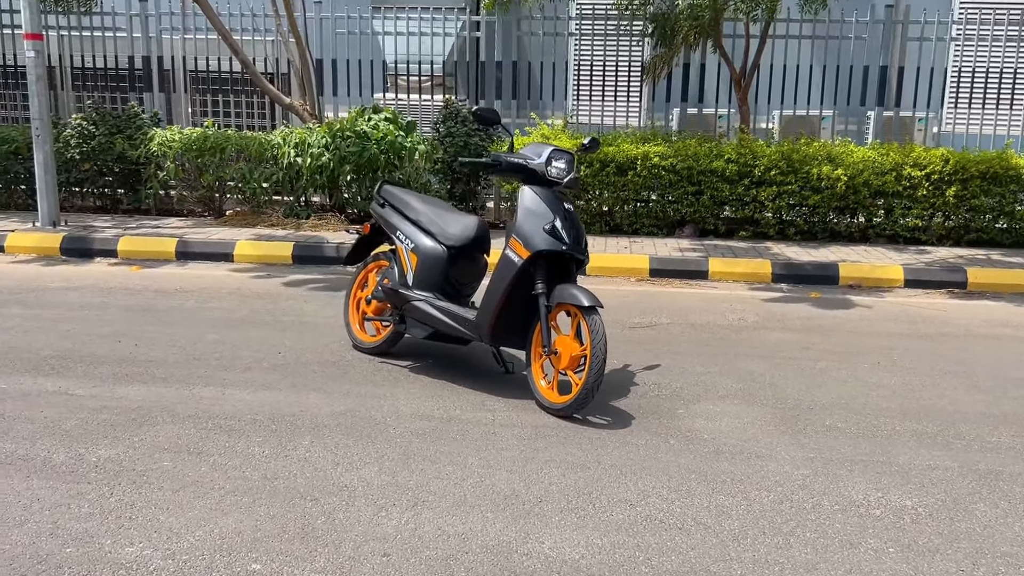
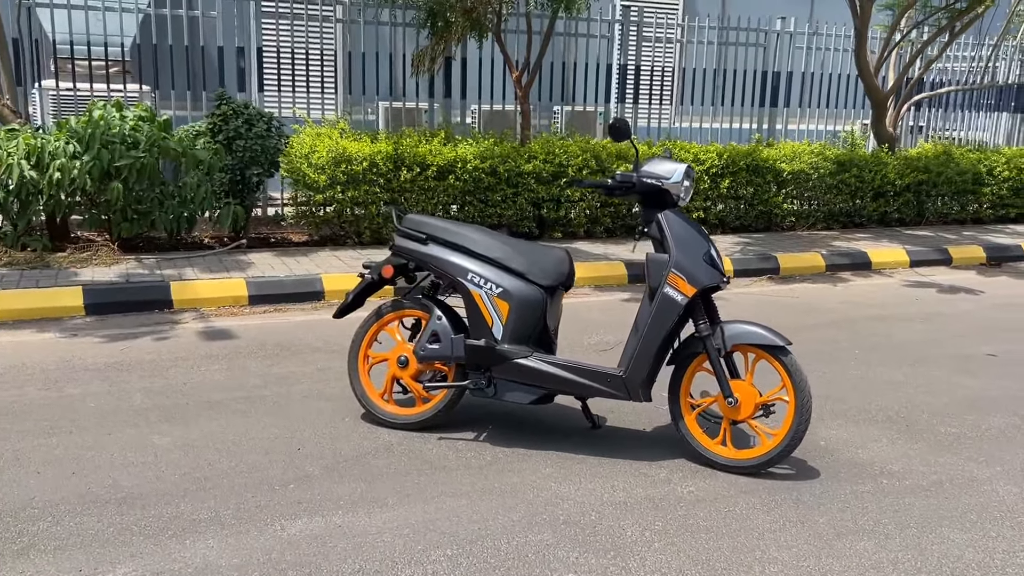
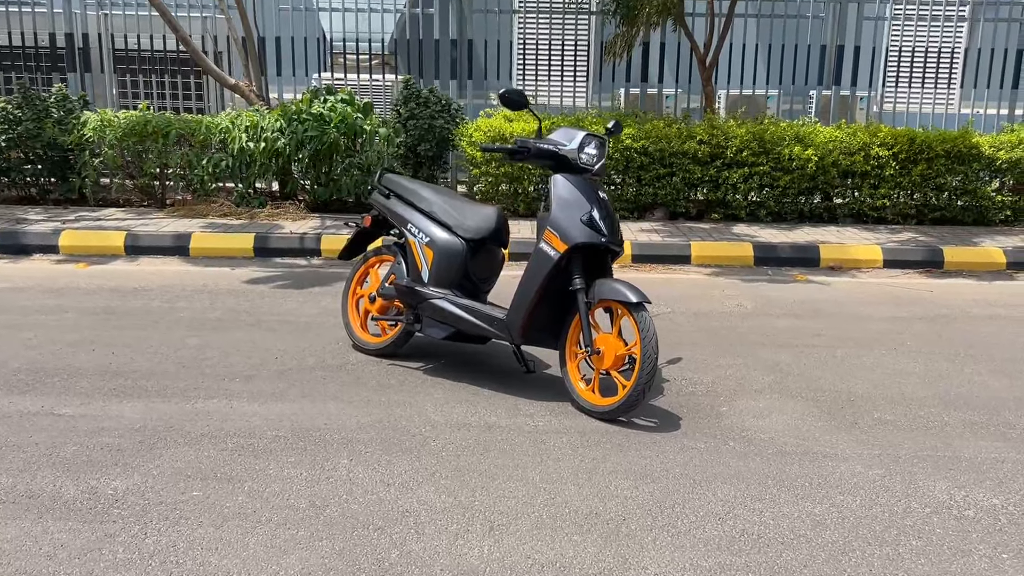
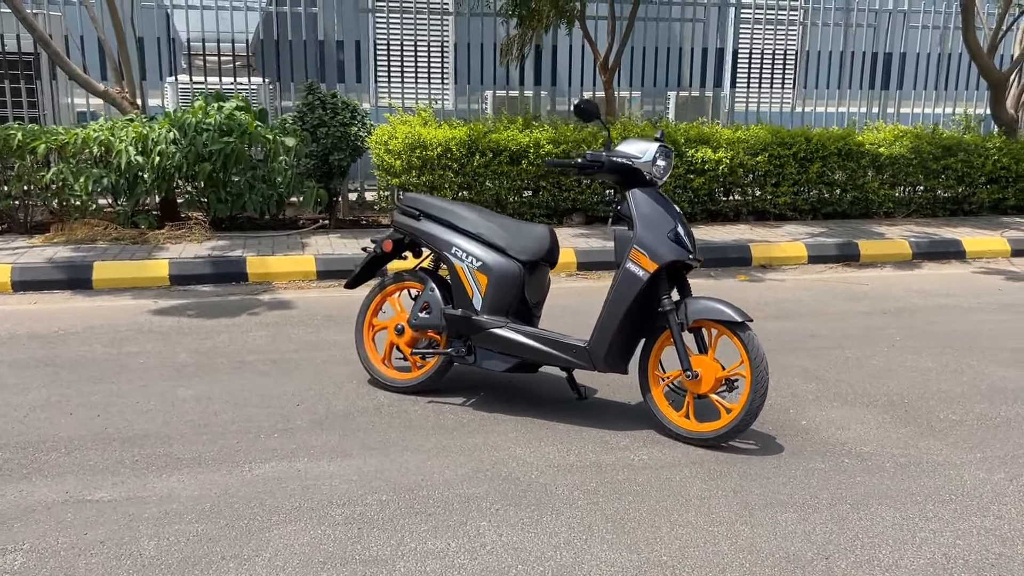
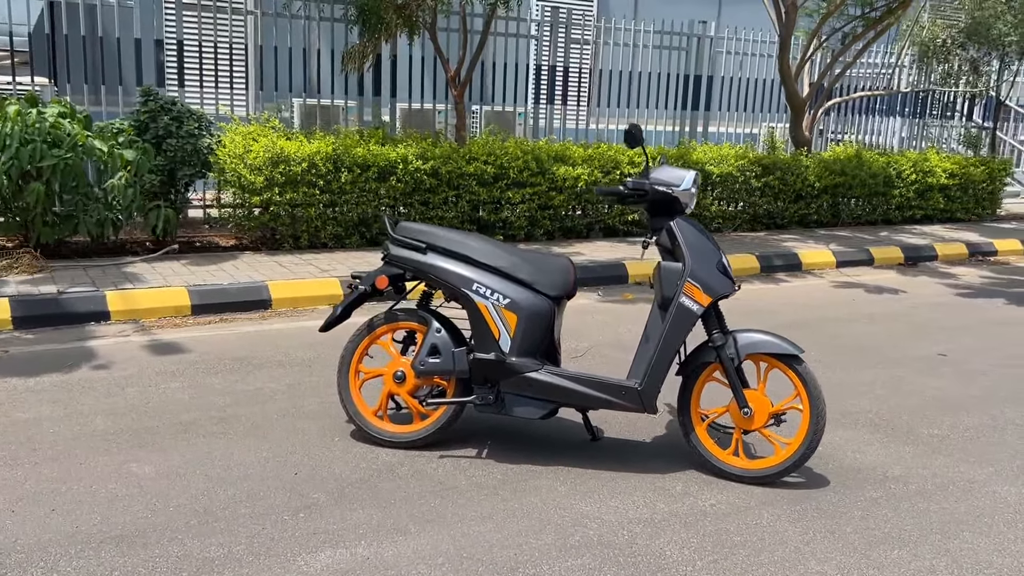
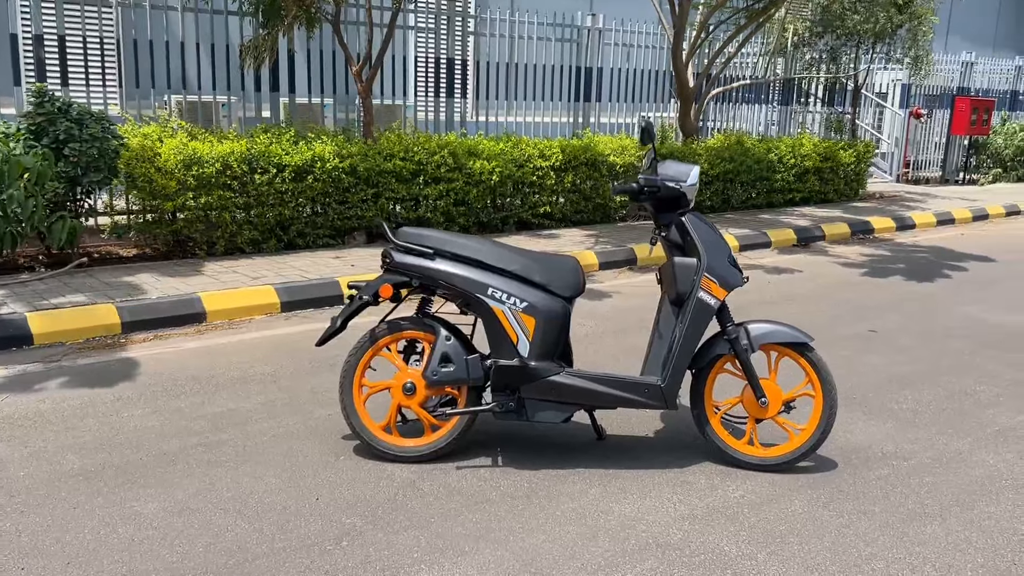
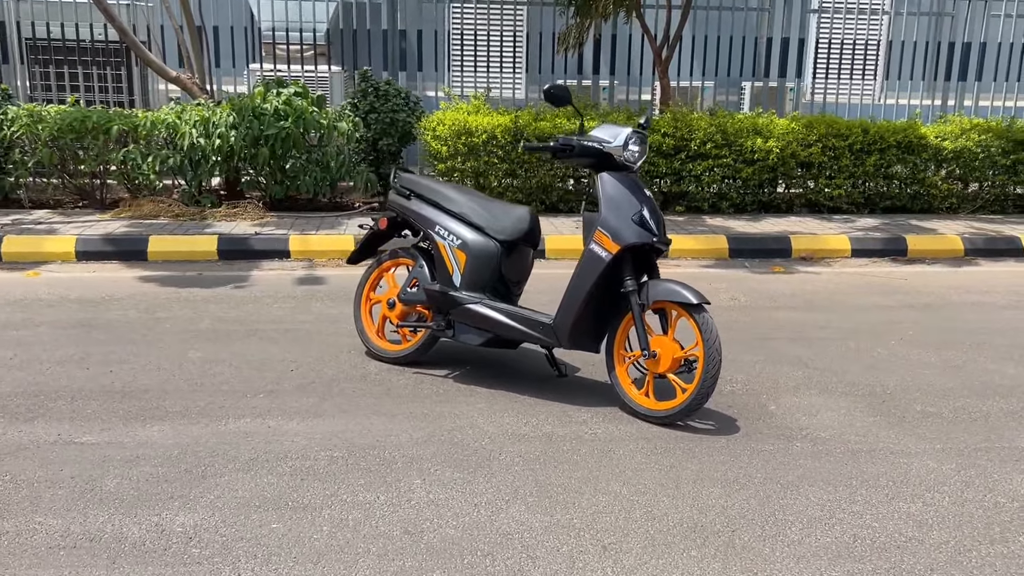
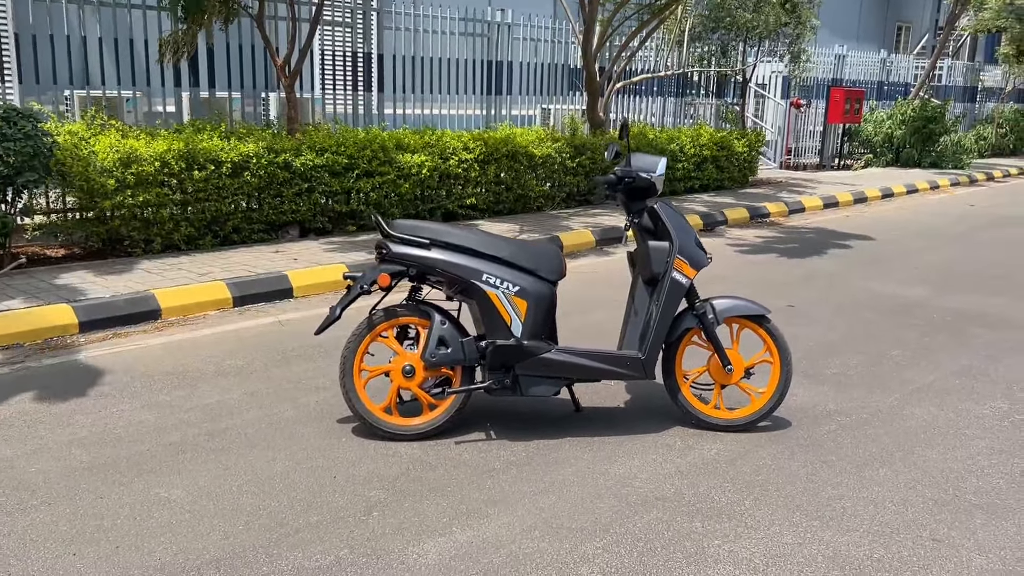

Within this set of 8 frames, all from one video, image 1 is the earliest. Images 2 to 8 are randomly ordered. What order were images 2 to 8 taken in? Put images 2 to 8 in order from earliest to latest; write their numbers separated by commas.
3, 7, 4, 2, 5, 6, 8
